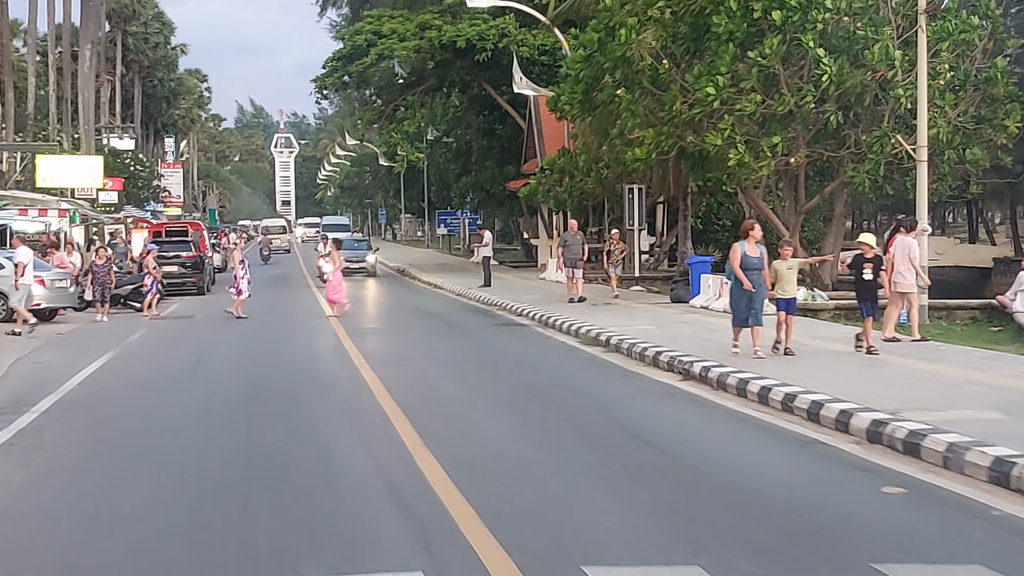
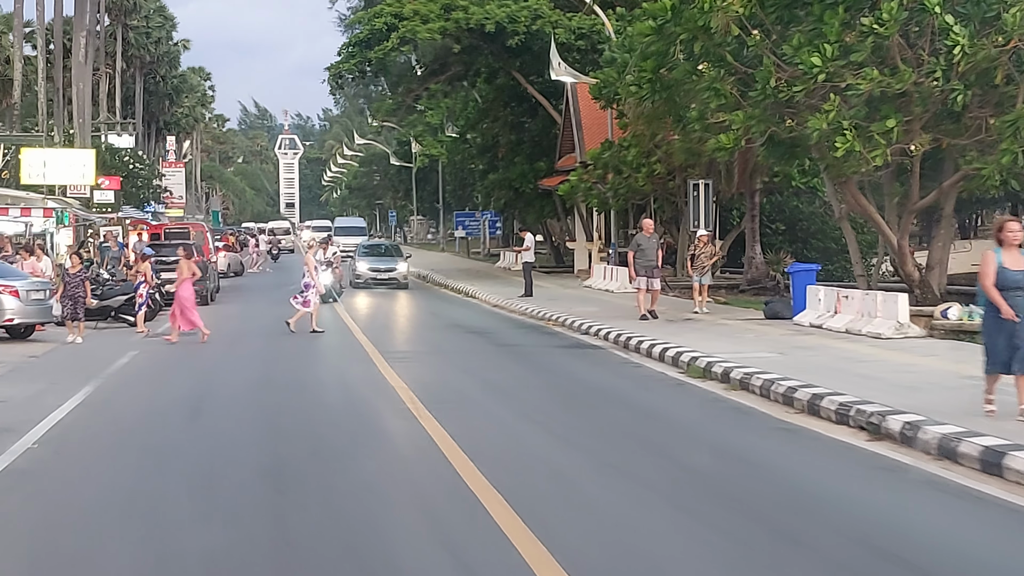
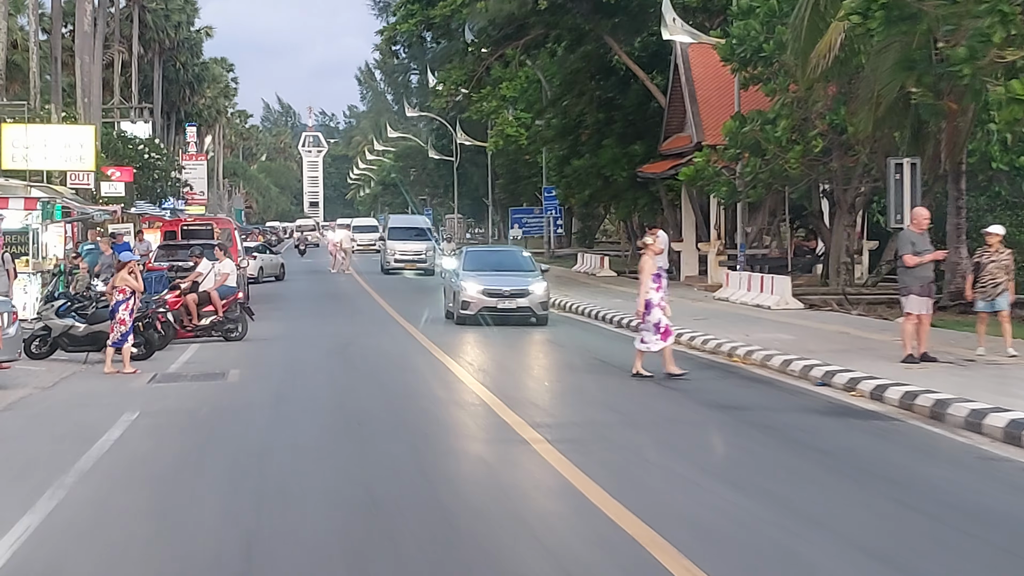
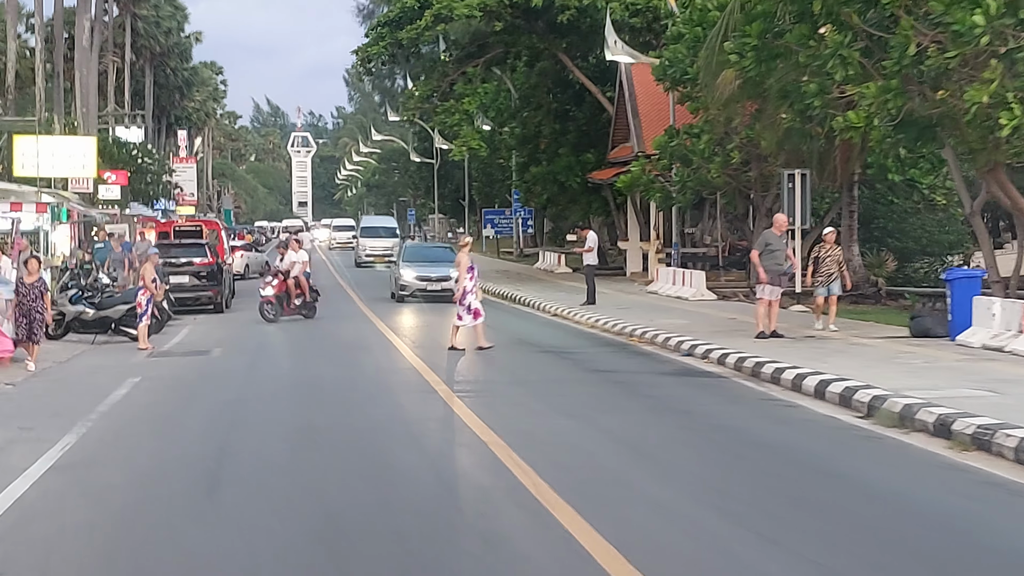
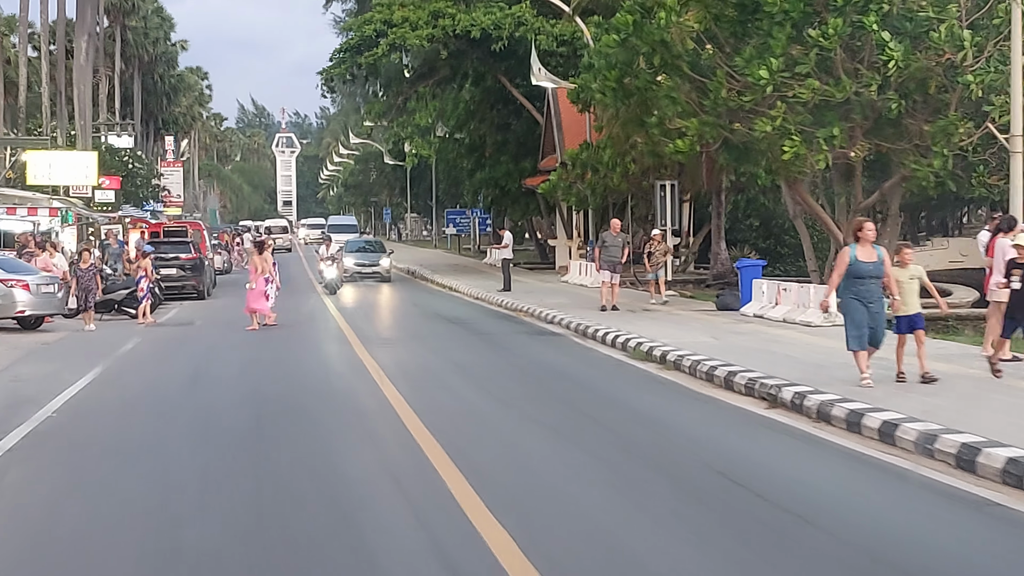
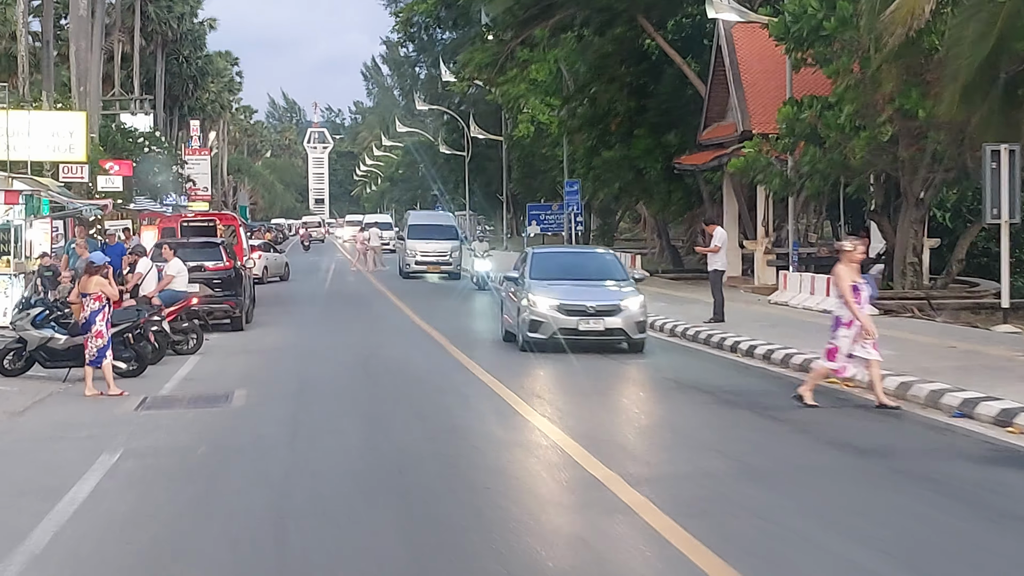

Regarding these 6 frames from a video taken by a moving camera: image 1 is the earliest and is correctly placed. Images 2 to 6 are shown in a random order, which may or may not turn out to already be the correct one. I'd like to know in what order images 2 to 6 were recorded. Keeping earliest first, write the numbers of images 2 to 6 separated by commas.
5, 2, 4, 3, 6
